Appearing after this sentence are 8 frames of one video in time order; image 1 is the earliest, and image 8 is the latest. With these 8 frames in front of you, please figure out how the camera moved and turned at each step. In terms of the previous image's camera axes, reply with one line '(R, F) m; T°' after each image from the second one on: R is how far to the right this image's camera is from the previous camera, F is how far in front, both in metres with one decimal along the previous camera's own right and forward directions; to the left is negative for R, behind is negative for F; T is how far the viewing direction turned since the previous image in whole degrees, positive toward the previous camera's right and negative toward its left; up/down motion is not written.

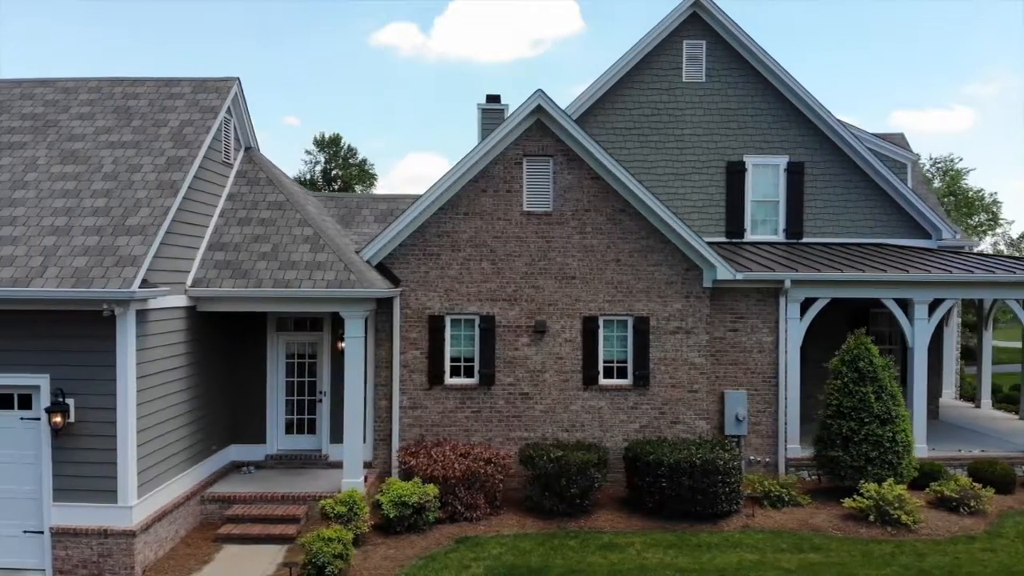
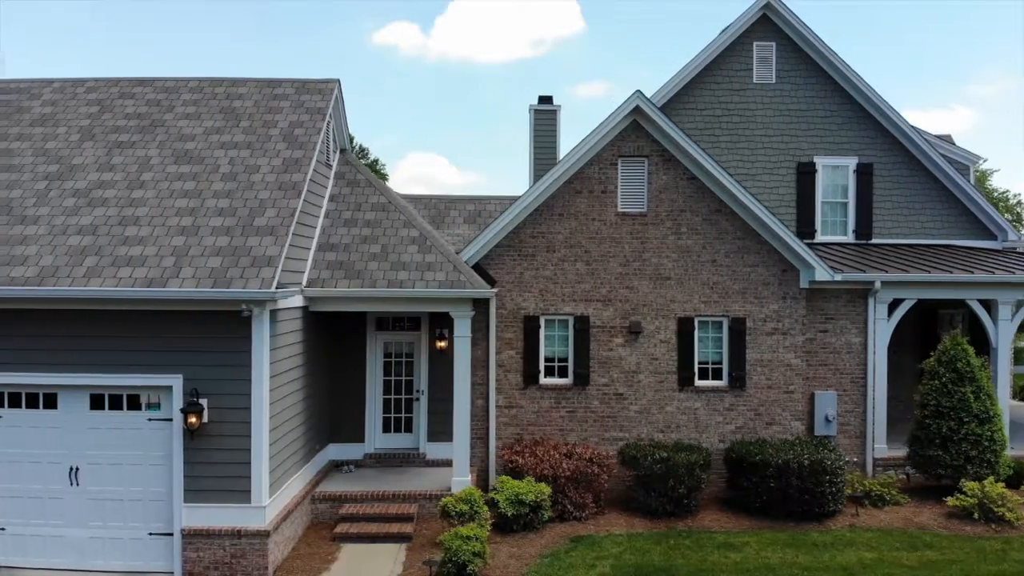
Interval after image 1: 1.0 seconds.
(-1.3, 0.0) m; +1°
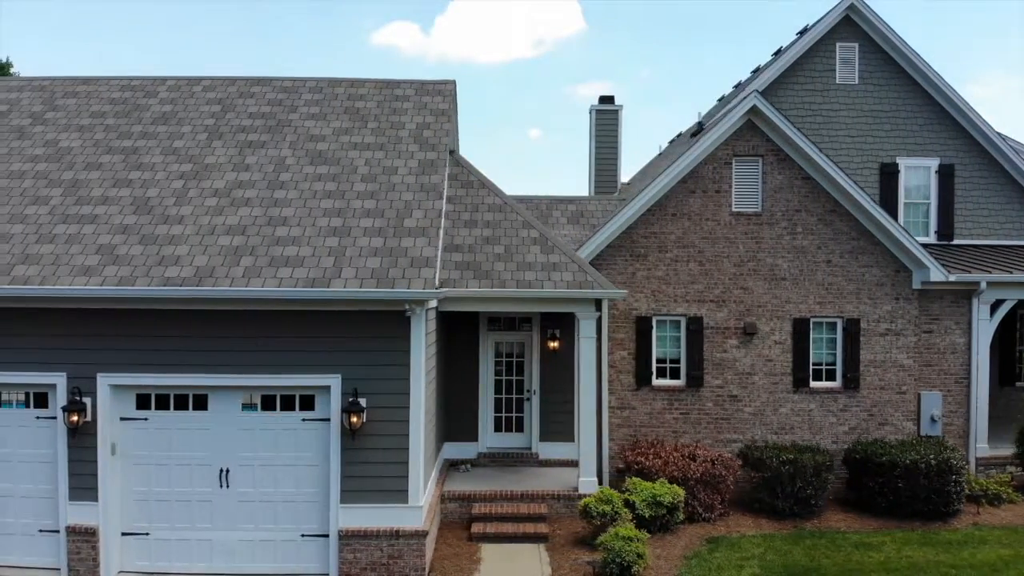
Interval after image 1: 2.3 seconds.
(-1.5, 0.0) m; +1°
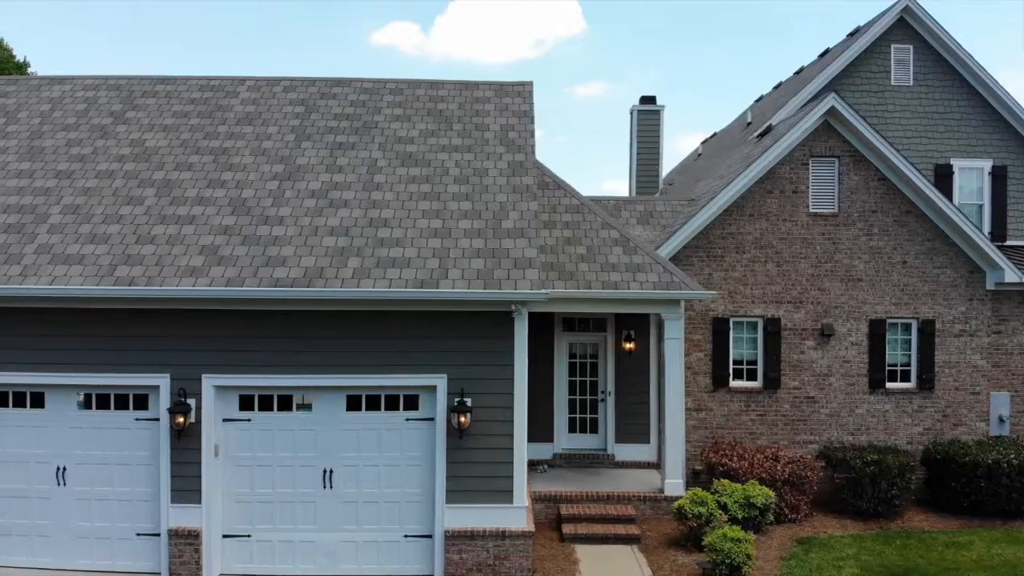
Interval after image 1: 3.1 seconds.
(-1.0, 0.0) m; +1°
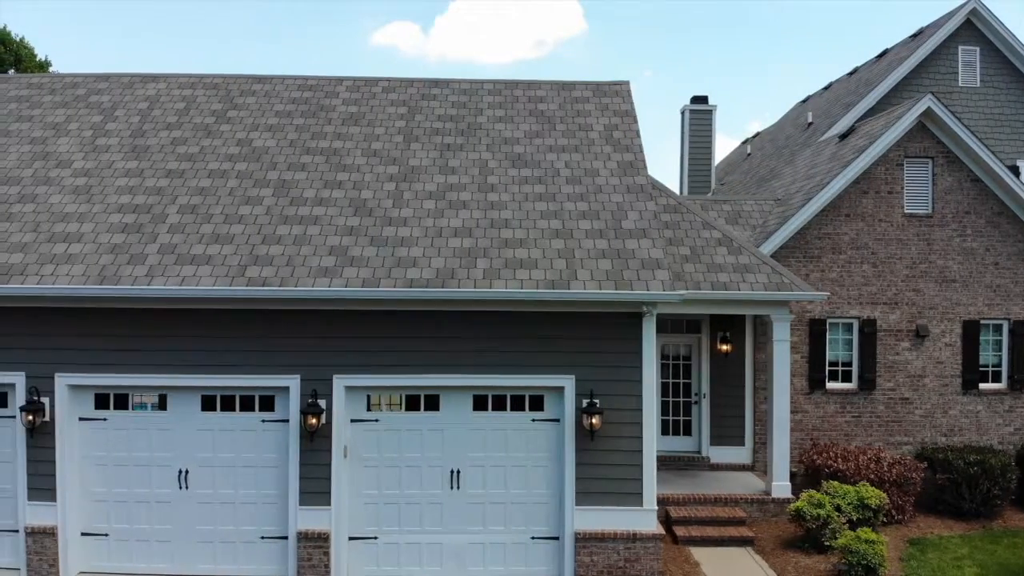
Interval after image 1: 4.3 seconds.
(-1.2, 0.0) m; +1°
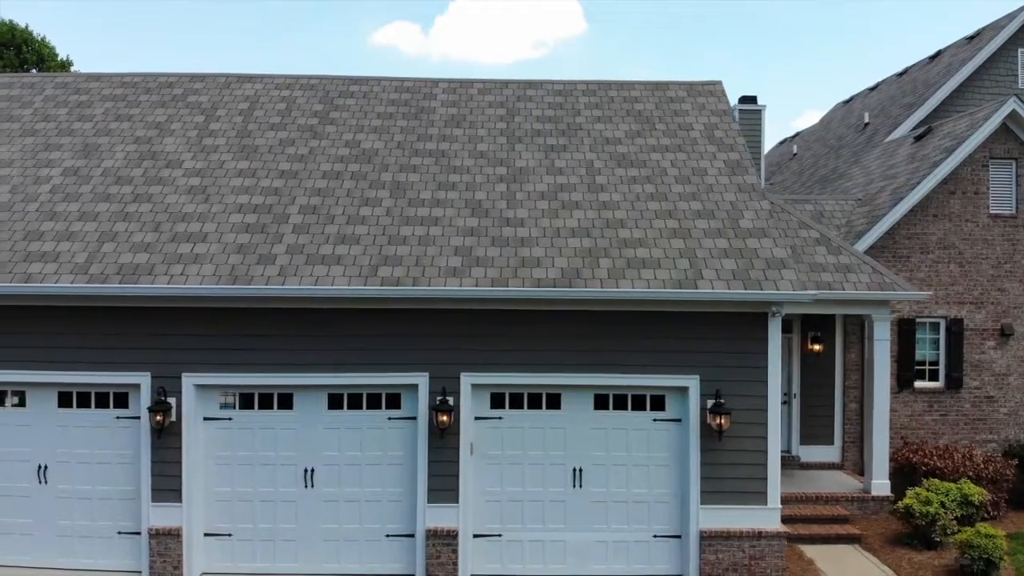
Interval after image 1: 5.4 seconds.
(-1.2, 0.0) m; +1°
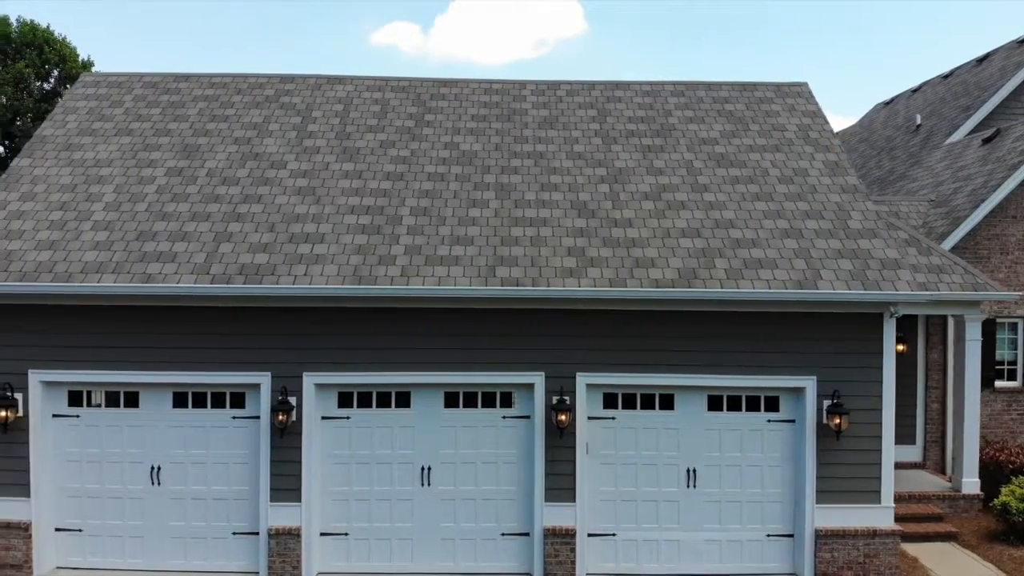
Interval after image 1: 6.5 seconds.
(-1.2, 0.0) m; +1°
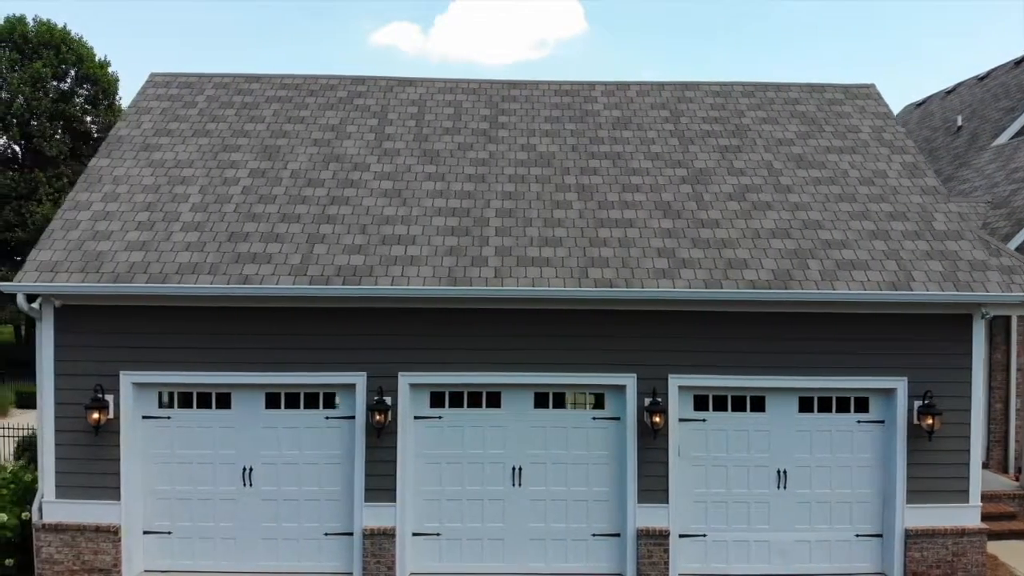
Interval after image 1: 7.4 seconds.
(-0.9, 0.0) m; +1°
